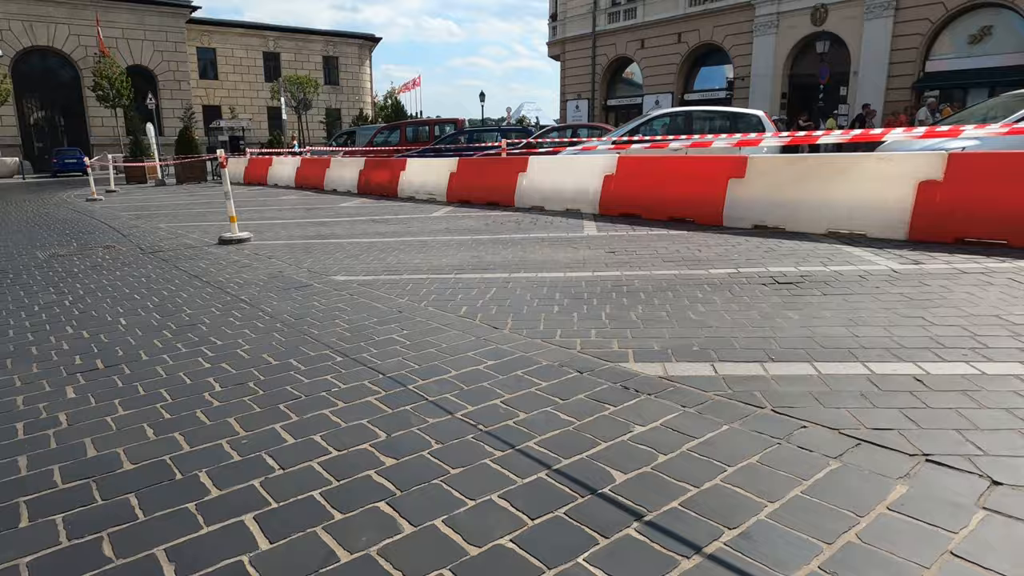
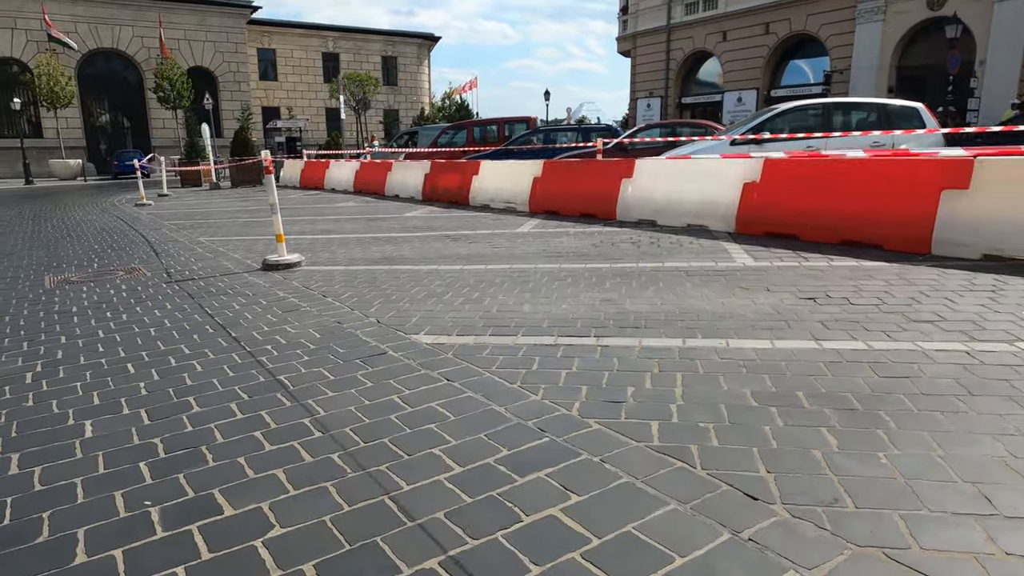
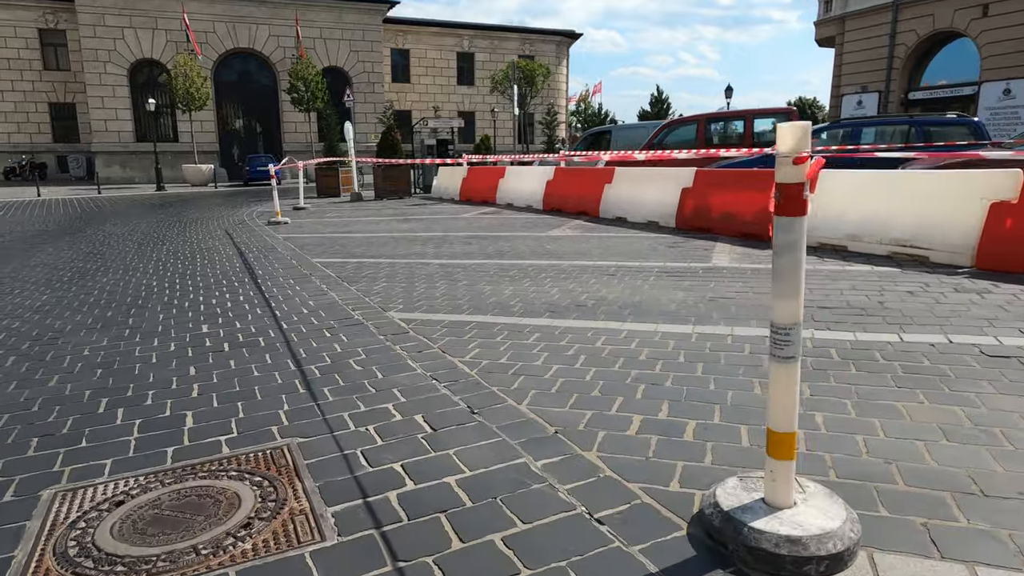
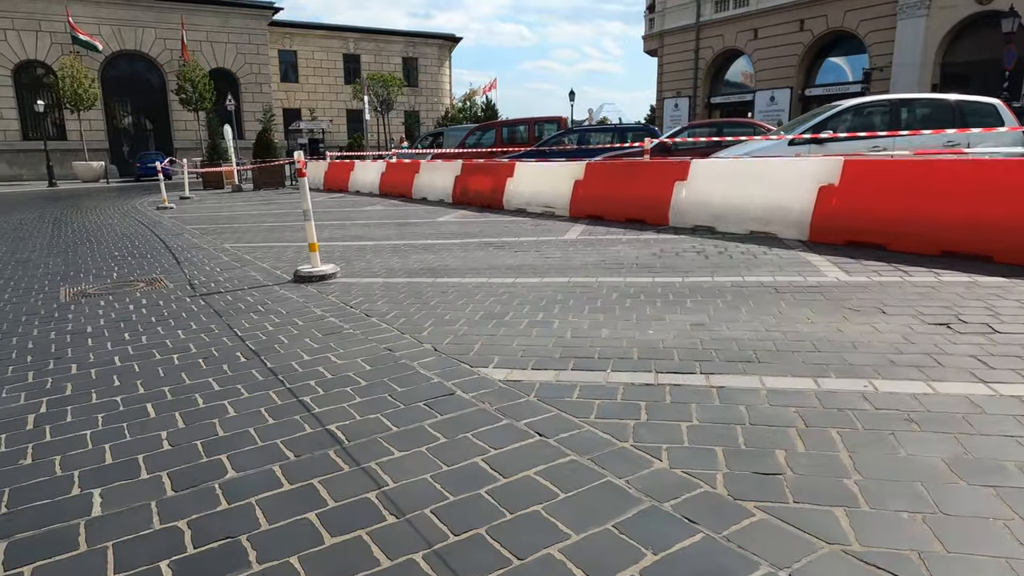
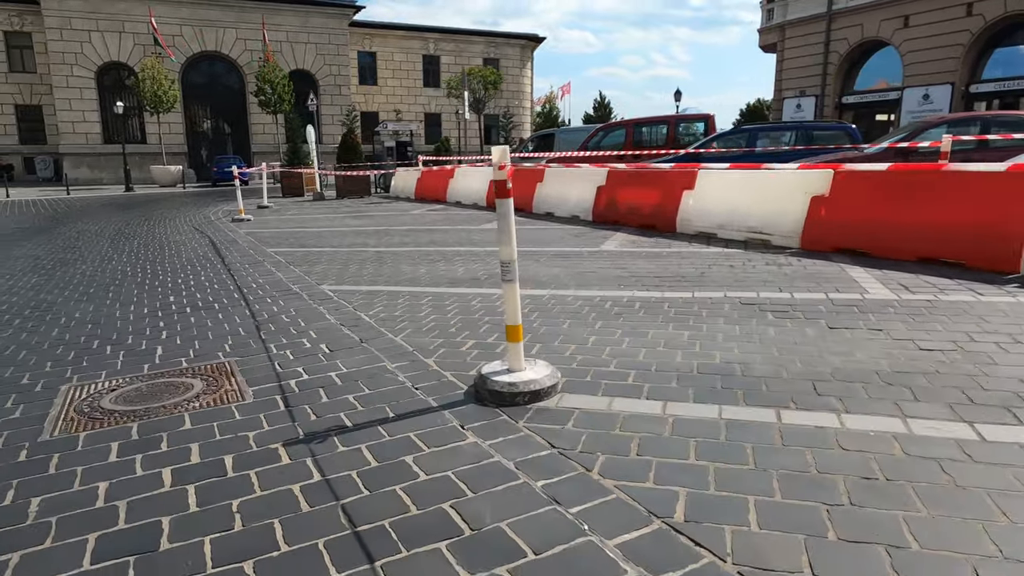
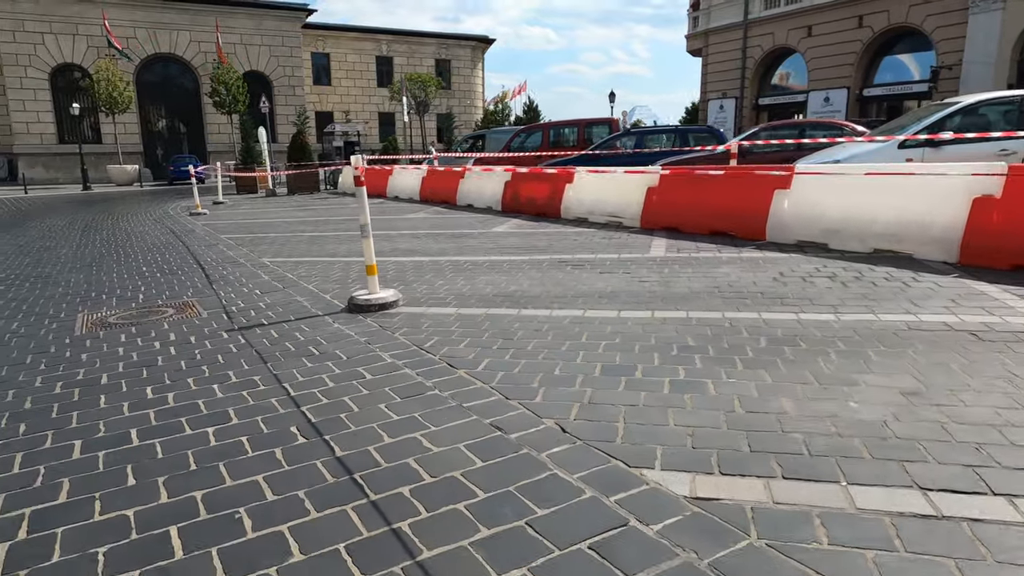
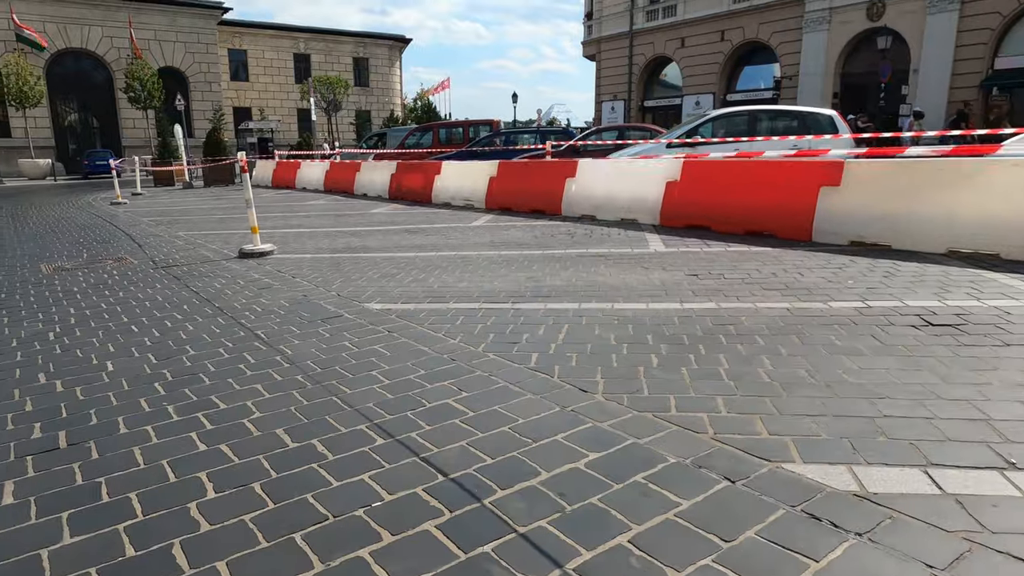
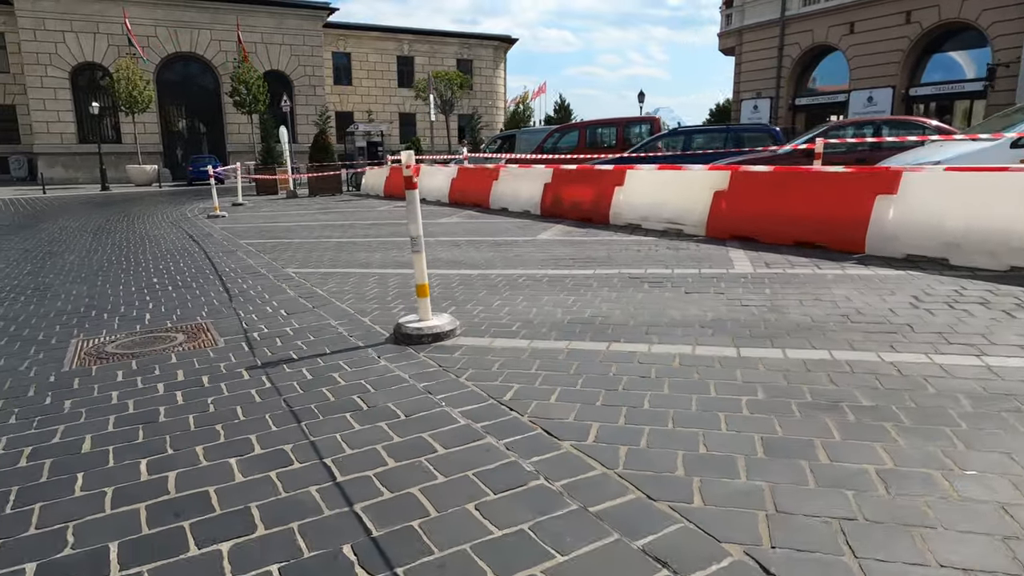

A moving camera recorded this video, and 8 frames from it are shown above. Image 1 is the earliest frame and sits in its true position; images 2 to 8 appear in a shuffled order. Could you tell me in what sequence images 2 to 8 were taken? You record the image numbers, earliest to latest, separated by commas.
7, 2, 4, 6, 8, 5, 3
